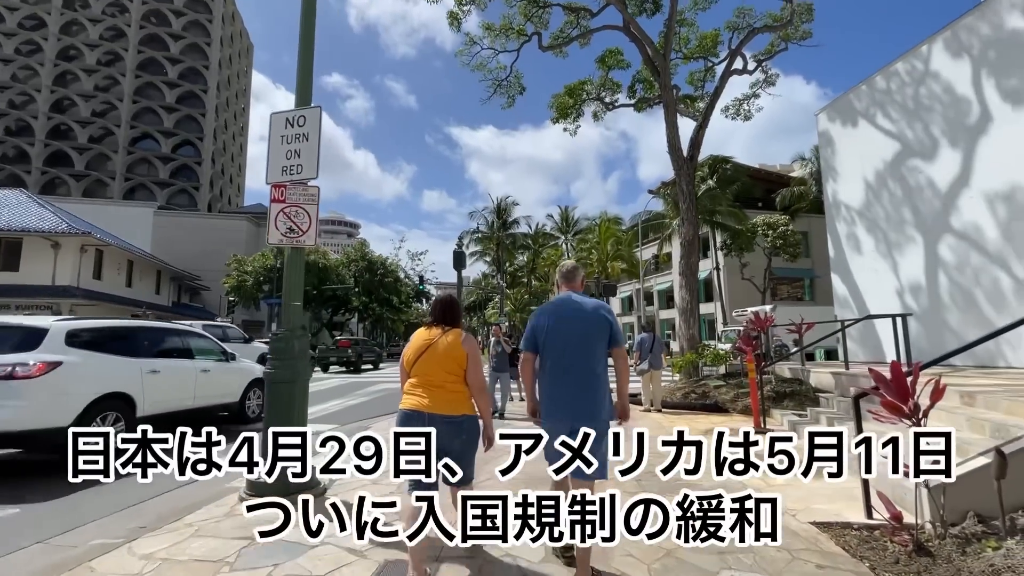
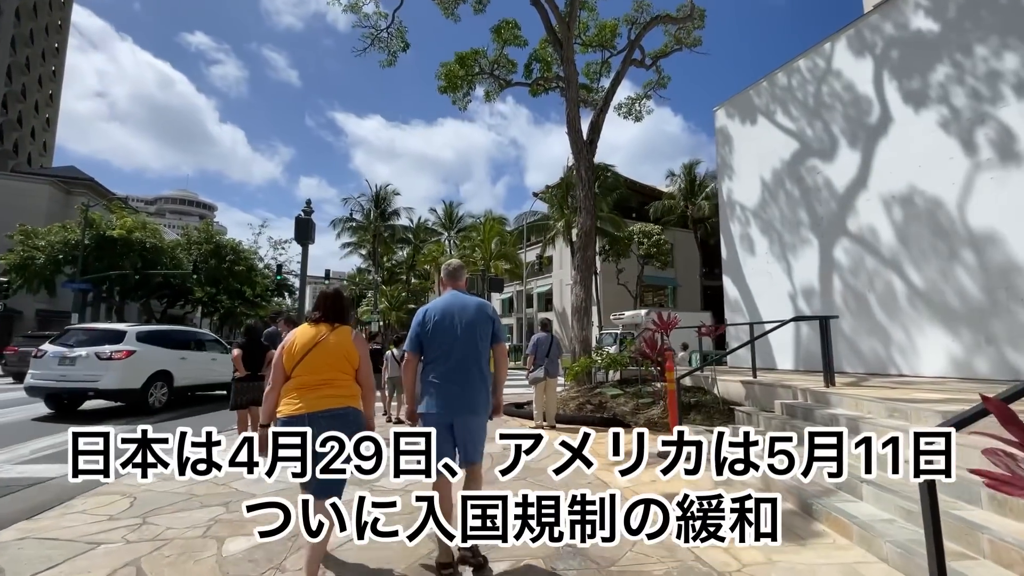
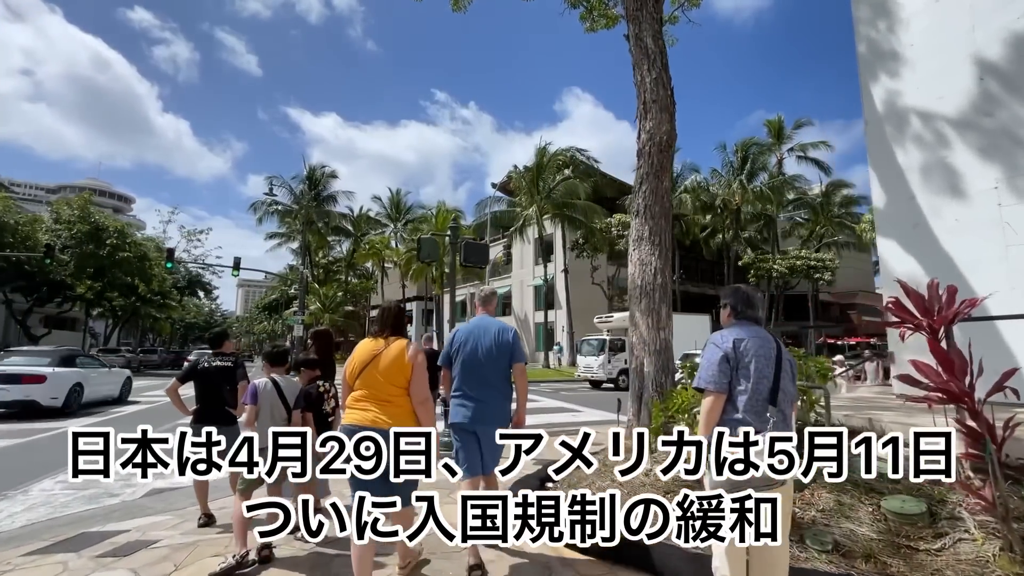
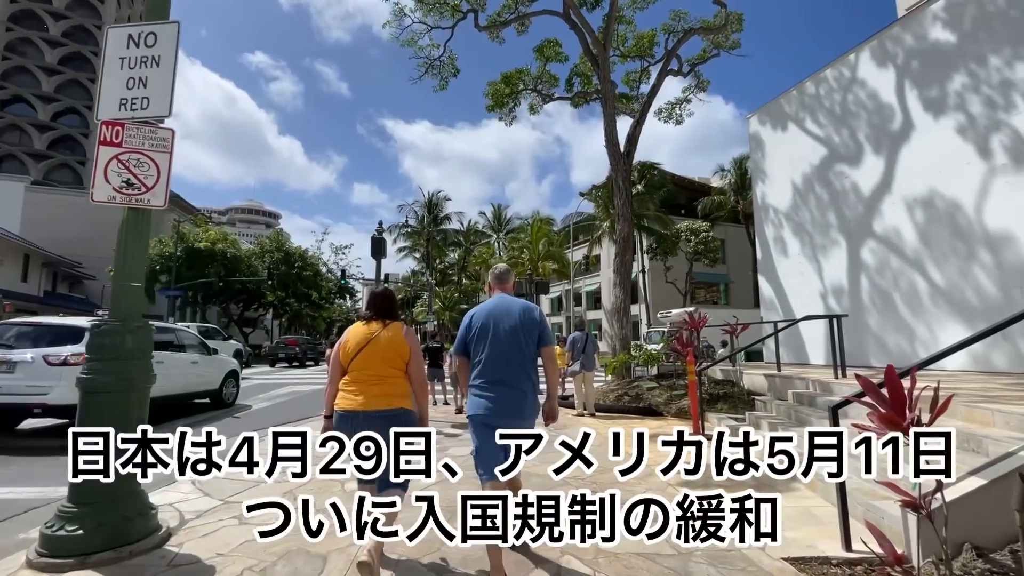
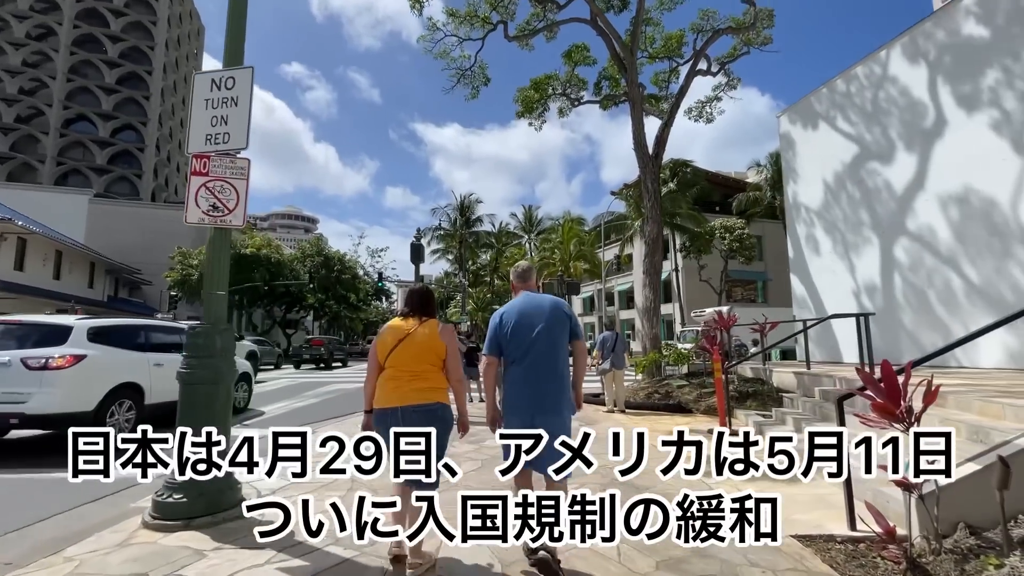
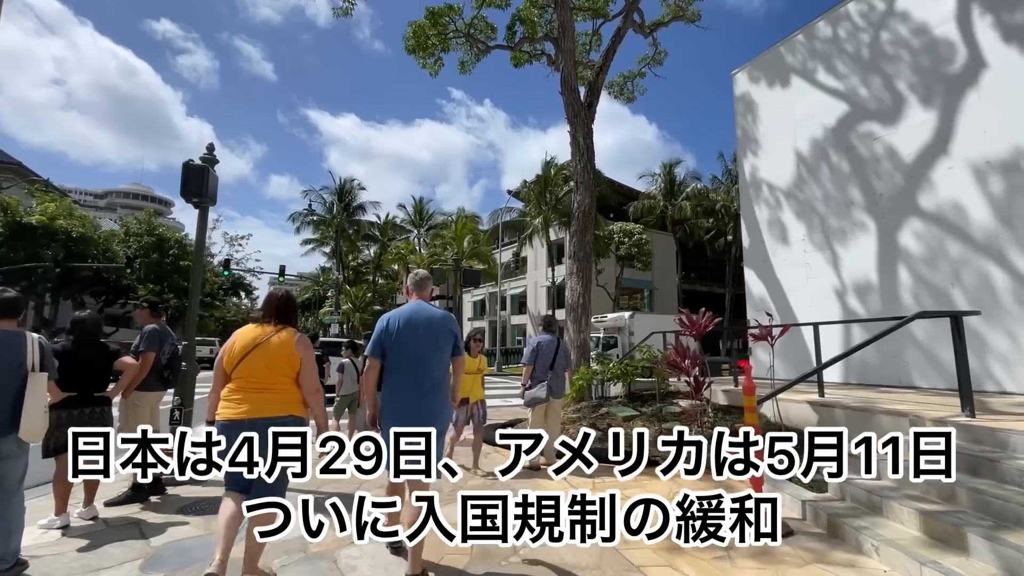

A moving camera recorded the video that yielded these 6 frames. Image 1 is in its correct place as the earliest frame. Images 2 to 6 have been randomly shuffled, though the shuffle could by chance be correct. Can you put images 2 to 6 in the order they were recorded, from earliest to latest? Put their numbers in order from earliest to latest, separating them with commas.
5, 4, 2, 6, 3
